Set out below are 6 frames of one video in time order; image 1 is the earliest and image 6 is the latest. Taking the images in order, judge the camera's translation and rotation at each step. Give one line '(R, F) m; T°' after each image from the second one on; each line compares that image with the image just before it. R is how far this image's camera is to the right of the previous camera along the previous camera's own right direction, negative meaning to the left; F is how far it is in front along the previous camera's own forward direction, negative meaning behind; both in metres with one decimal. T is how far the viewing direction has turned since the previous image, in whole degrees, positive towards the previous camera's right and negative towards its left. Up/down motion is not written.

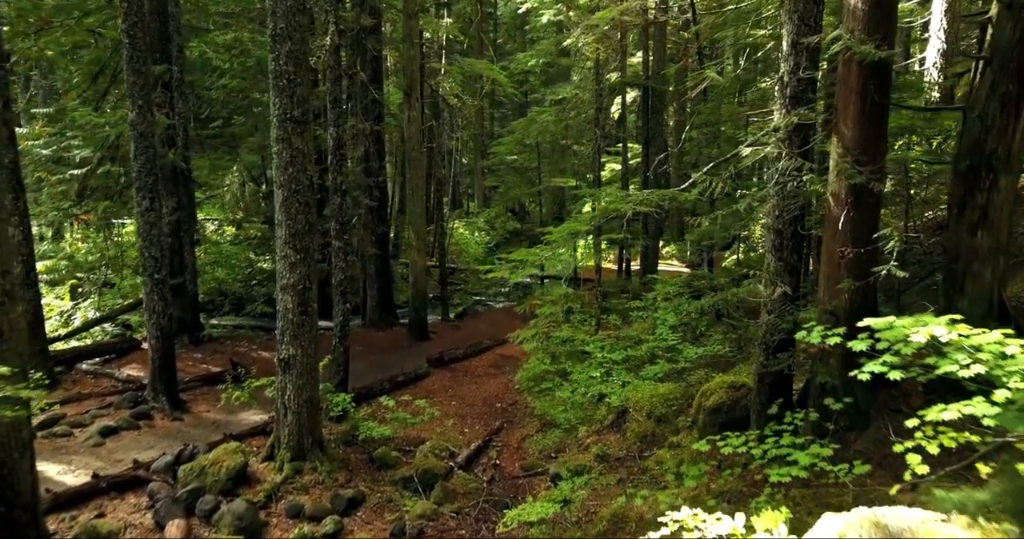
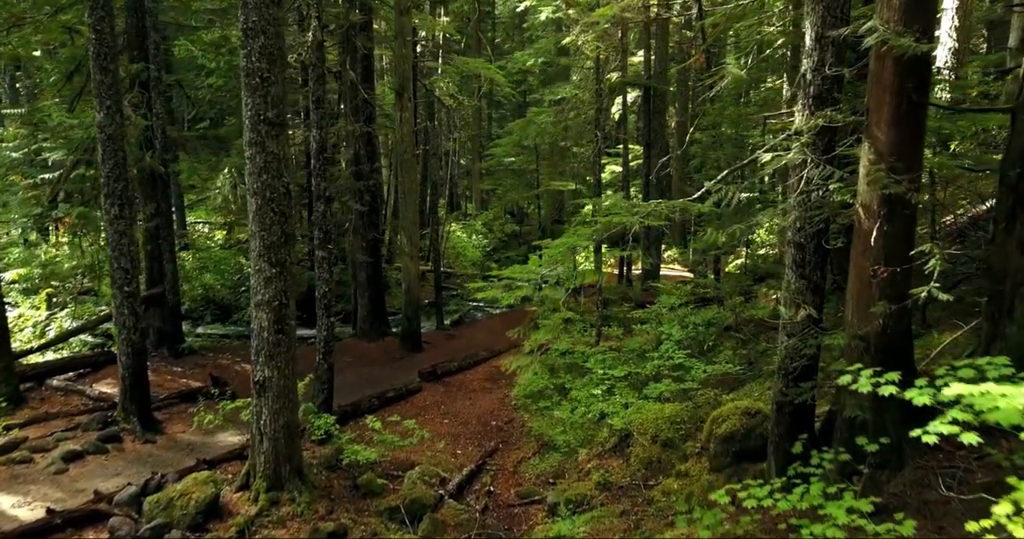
(+0.1, +0.6) m; 0°
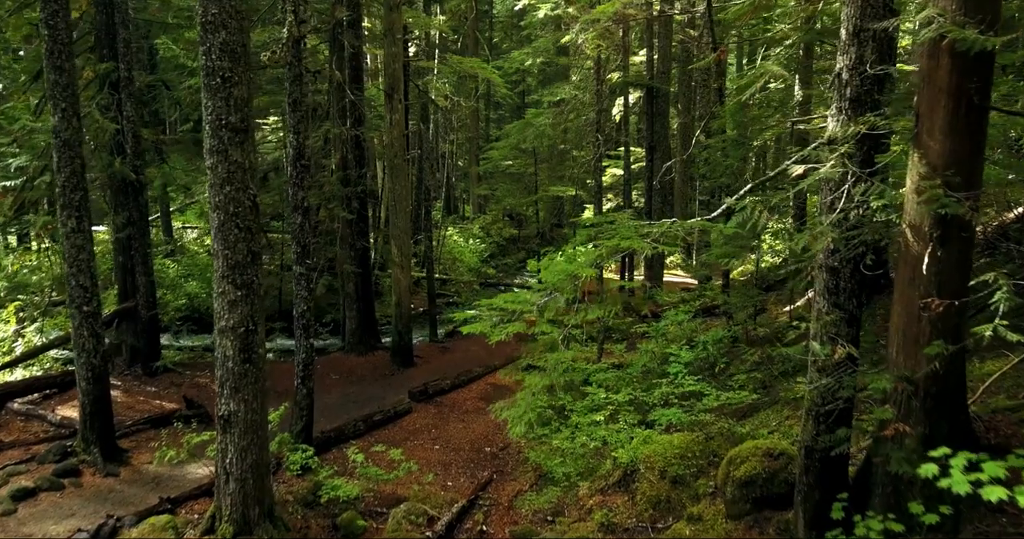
(+0.1, +0.8) m; 0°
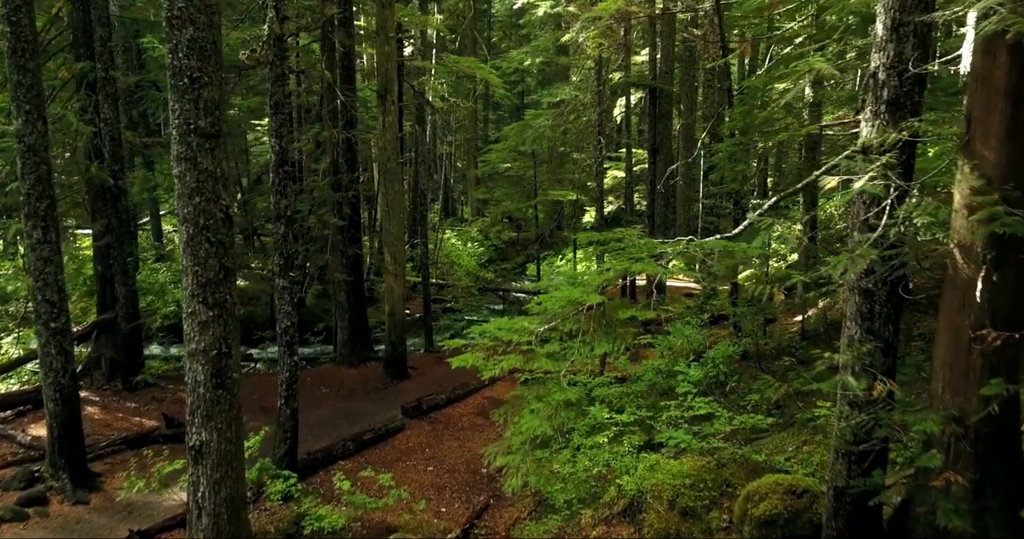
(0.0, +0.5) m; 0°
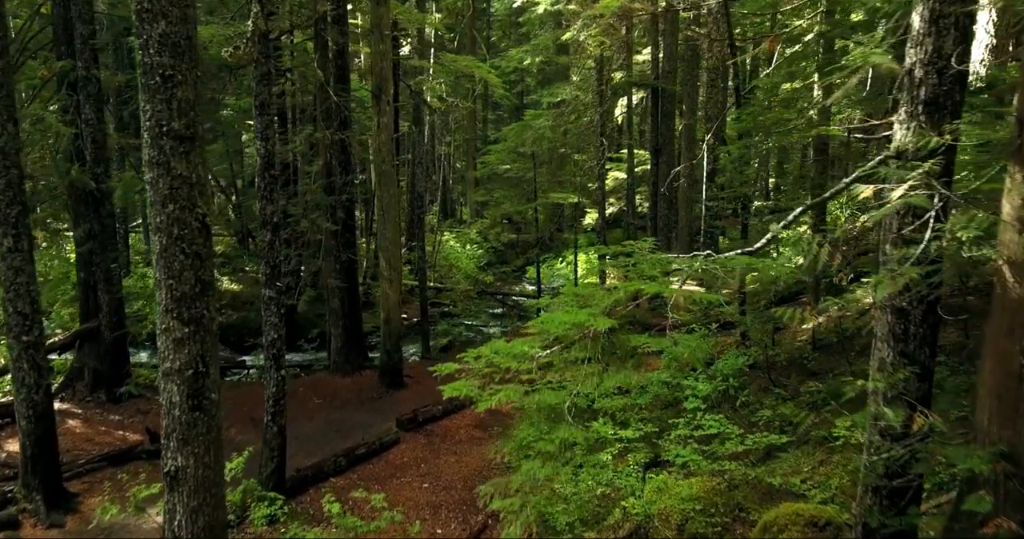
(0.0, +0.4) m; 0°
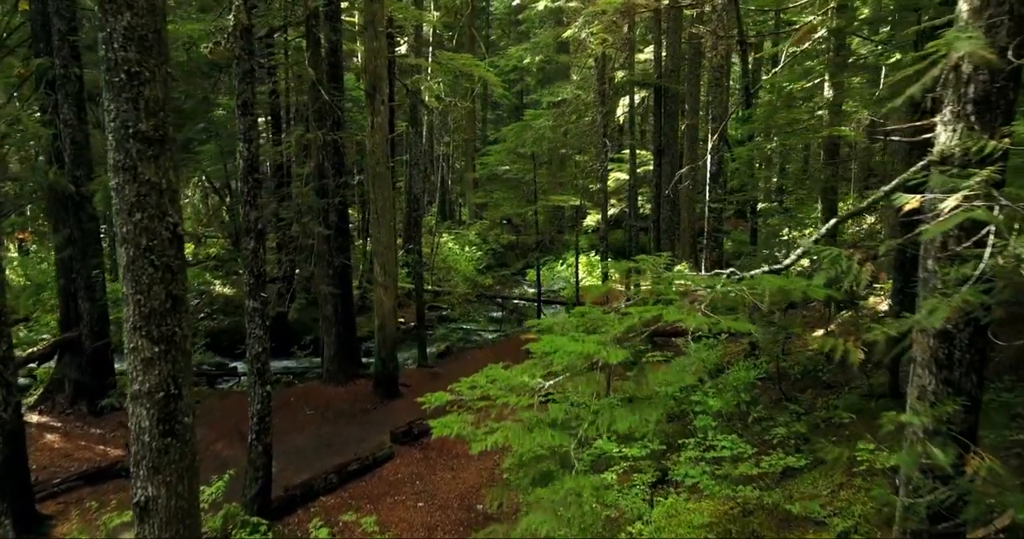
(0.0, +0.4) m; 0°
